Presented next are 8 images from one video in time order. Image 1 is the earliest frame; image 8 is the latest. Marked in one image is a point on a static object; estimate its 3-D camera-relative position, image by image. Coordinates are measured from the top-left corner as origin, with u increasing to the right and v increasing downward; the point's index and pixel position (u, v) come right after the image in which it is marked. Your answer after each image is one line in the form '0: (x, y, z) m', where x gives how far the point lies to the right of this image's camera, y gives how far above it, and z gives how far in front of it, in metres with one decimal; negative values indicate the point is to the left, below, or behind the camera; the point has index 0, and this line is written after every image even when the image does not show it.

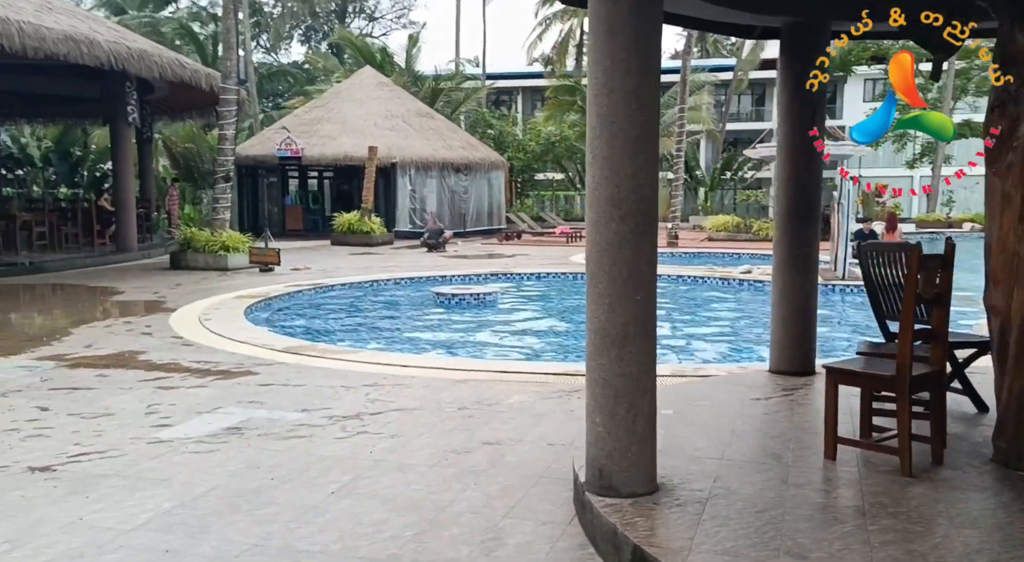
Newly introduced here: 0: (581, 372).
0: (+0.6, -0.7, +7.5) m
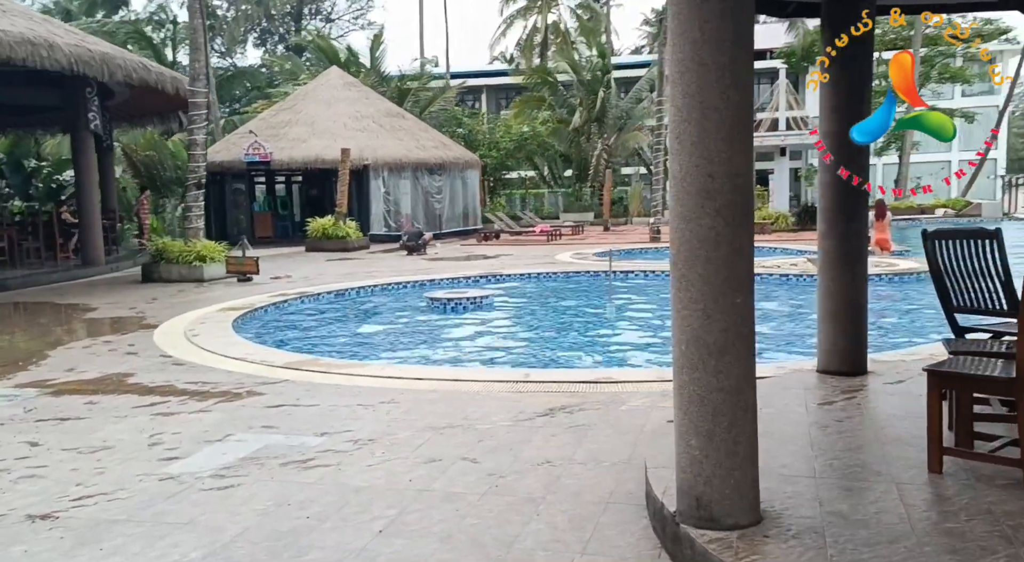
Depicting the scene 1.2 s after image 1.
0: (+0.7, -0.7, +7.1) m
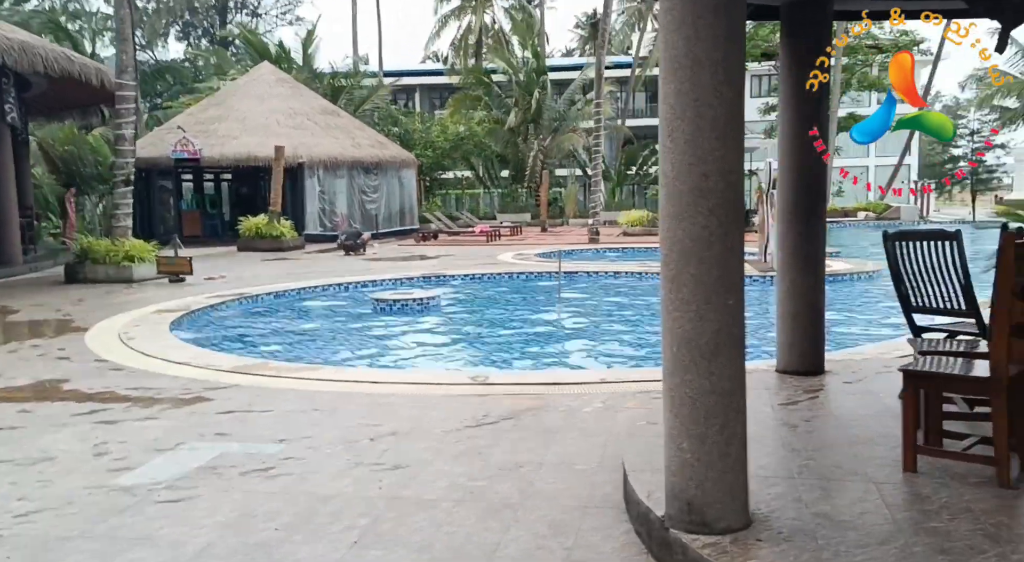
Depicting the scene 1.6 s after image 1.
0: (+0.4, -0.7, +7.0) m
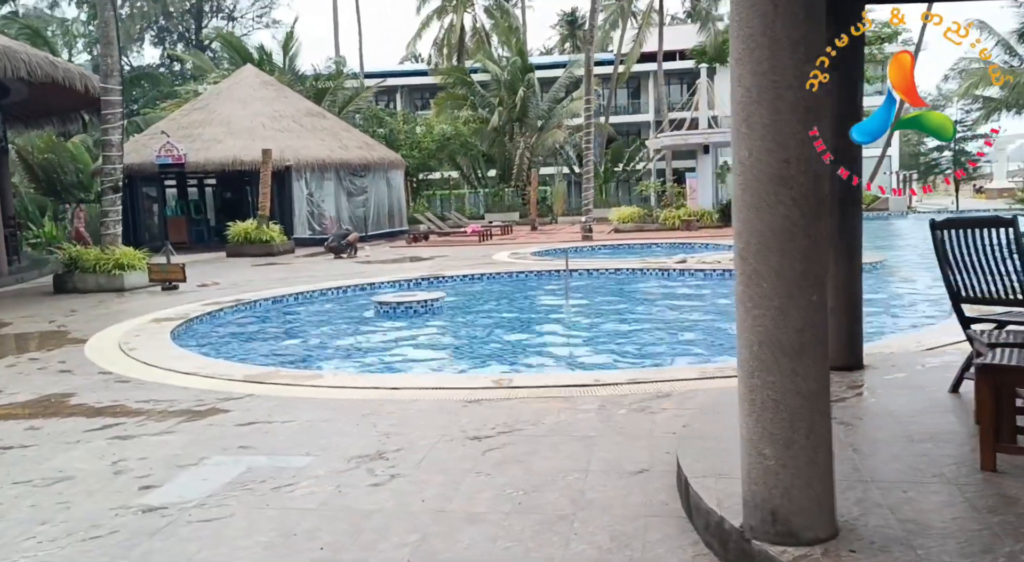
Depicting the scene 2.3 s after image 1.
0: (+0.6, -0.7, +6.8) m
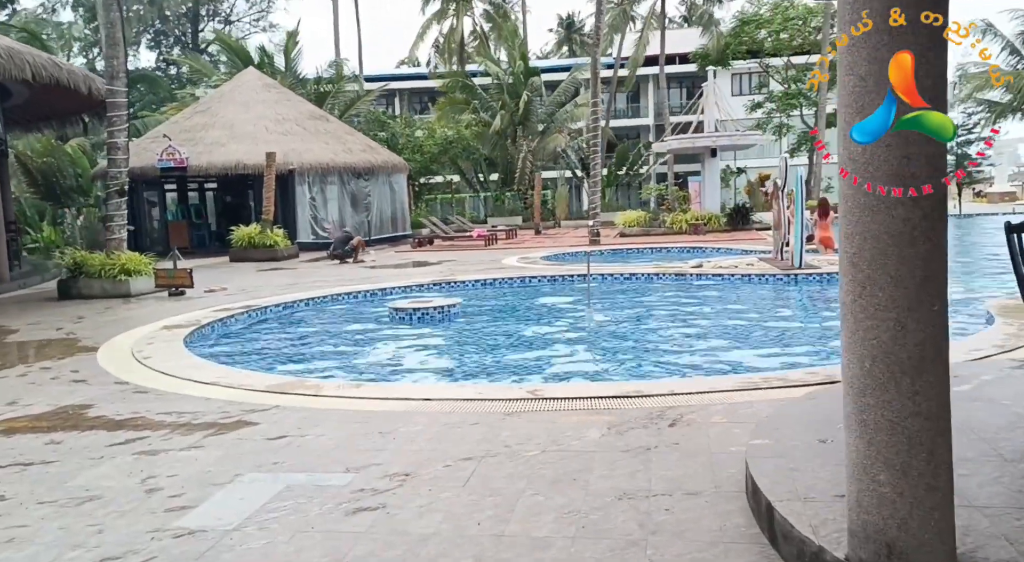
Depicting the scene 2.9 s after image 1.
0: (+0.9, -0.8, +6.5) m
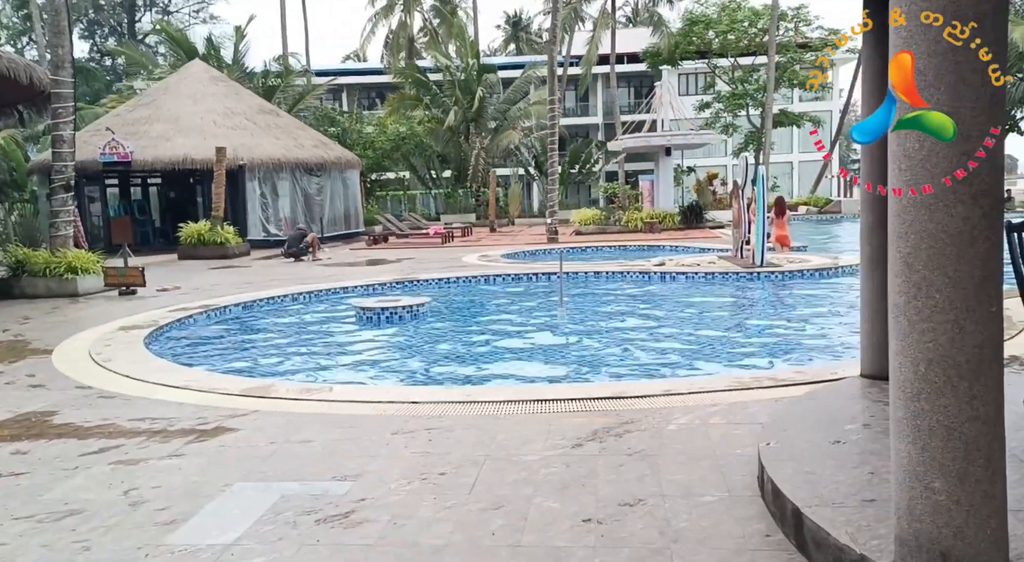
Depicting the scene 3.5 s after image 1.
0: (+0.8, -0.7, +6.4) m
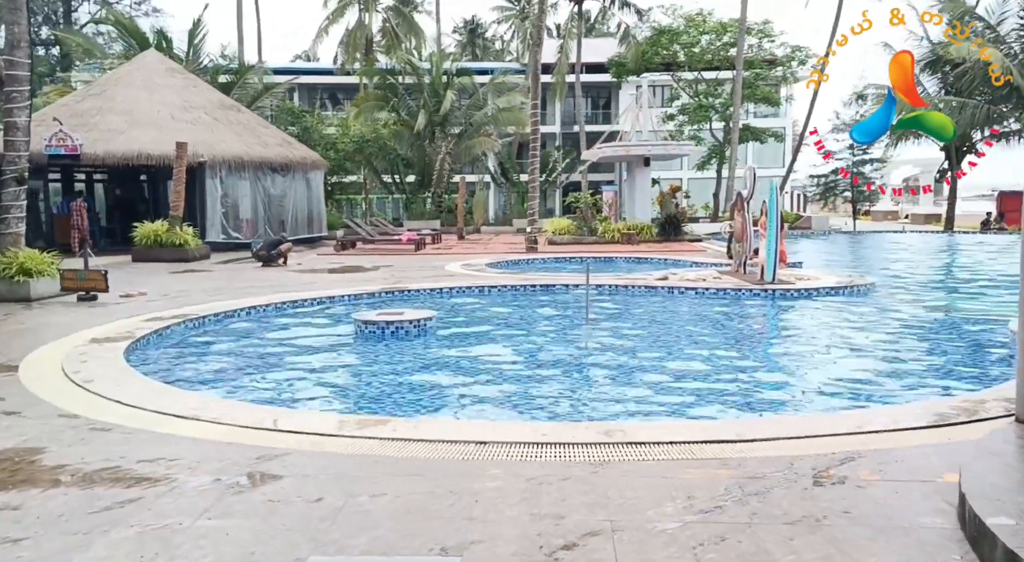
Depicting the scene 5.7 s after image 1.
0: (+1.3, -0.9, +5.5) m
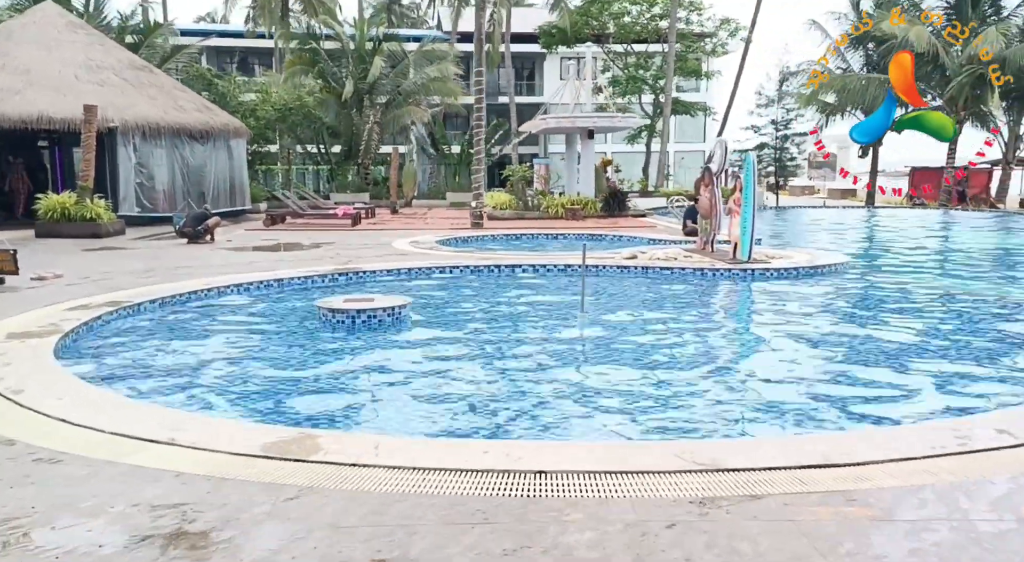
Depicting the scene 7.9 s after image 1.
0: (+1.6, -0.8, +4.6) m
